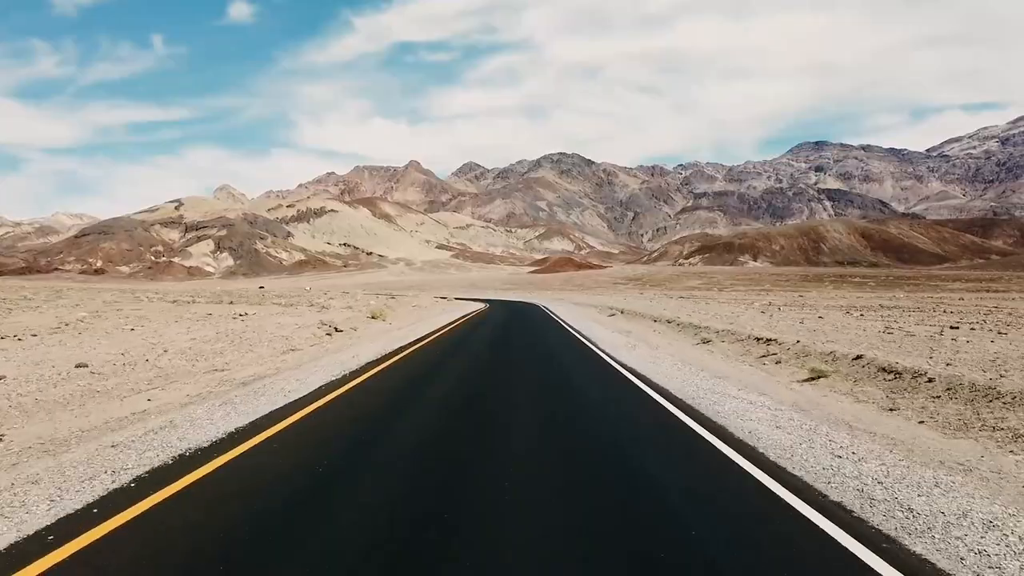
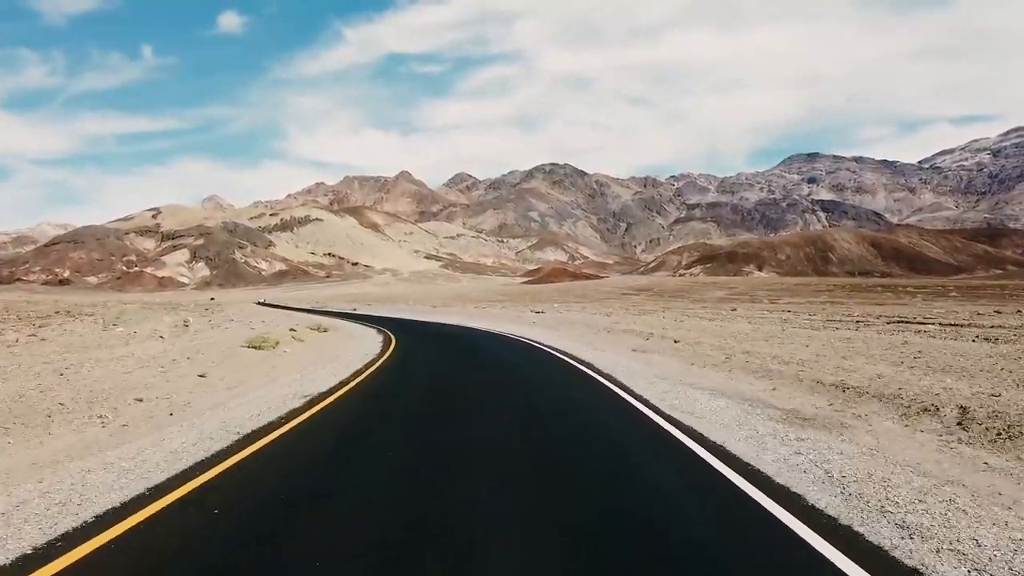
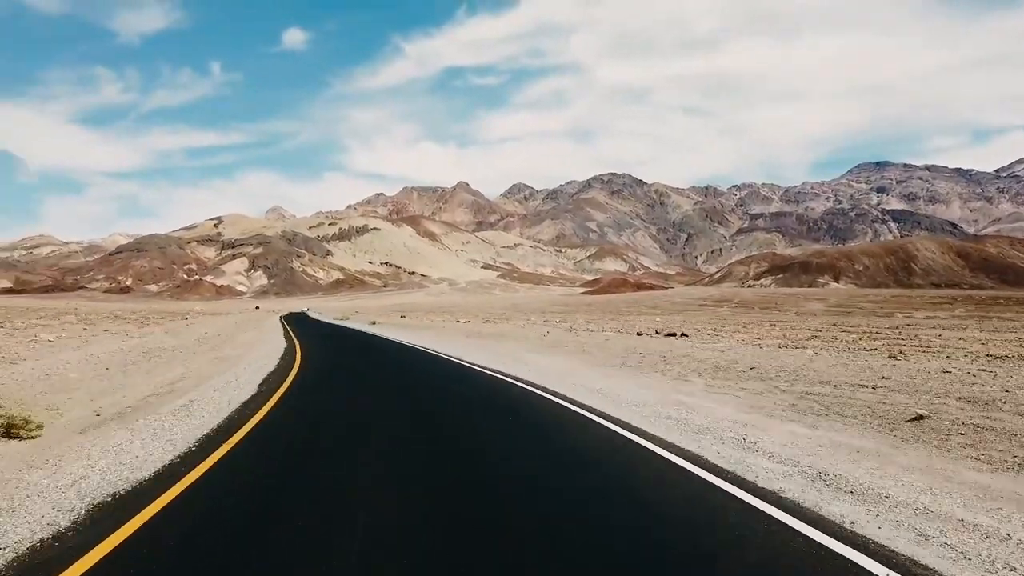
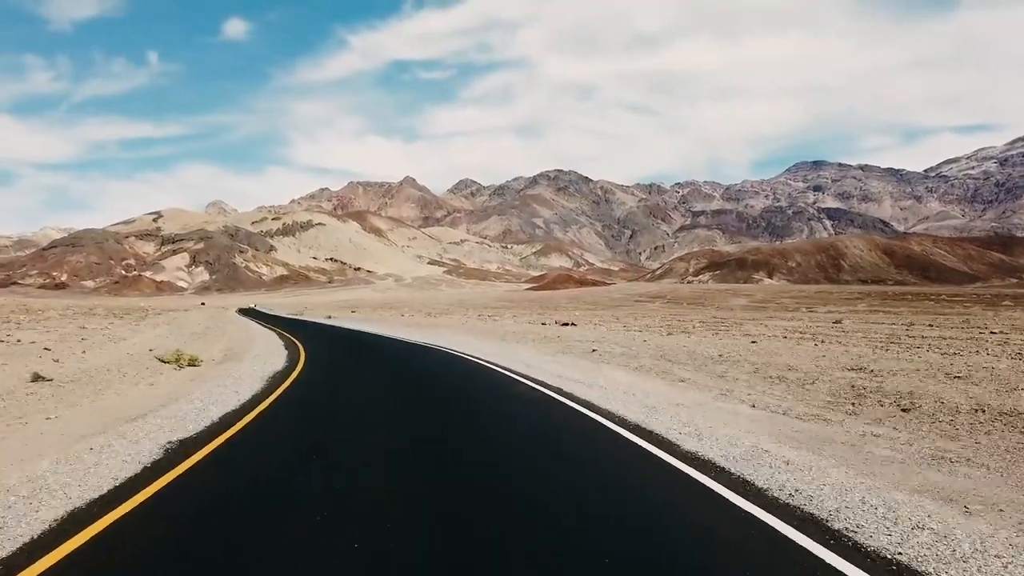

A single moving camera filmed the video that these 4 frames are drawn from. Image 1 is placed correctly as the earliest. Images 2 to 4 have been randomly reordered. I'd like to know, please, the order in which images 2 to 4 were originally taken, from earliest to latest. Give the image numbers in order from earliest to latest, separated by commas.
2, 4, 3
